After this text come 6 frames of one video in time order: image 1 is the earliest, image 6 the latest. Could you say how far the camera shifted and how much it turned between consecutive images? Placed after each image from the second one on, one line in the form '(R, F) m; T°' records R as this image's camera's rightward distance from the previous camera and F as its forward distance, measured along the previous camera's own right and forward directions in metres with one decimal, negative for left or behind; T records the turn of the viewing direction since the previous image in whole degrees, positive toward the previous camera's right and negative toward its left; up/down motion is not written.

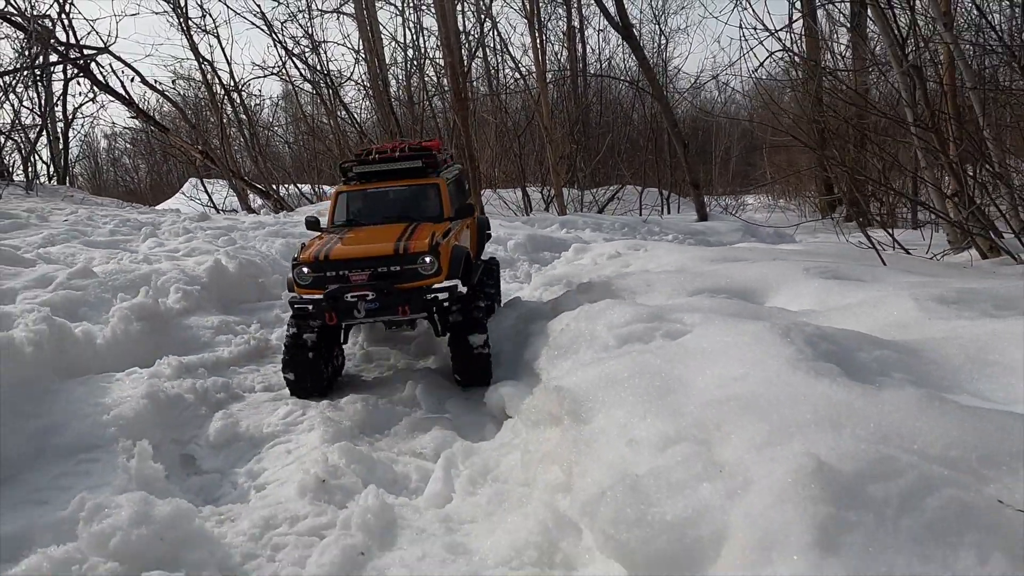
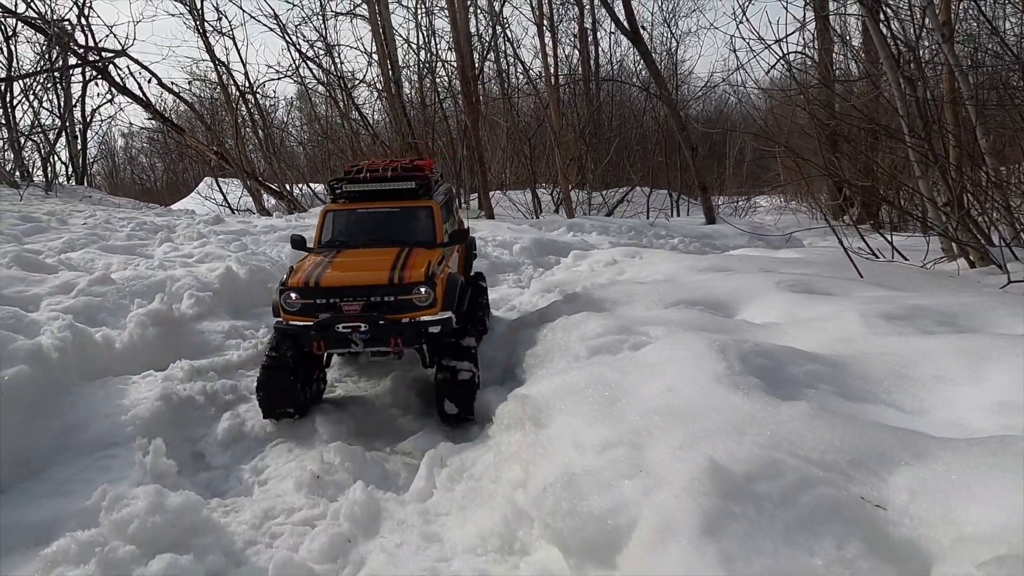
(+0.2, -0.4) m; -1°
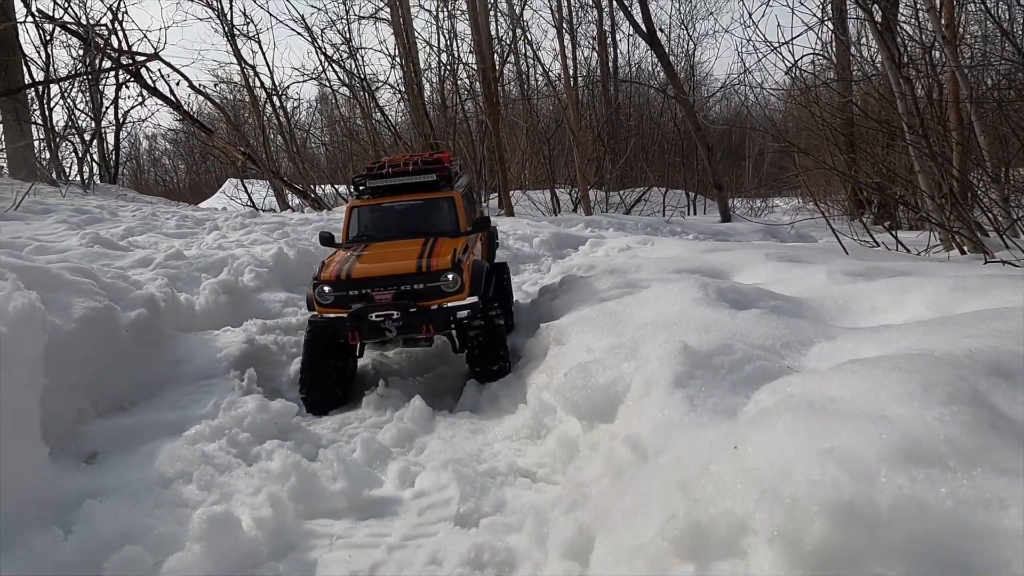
(0.0, -0.9) m; -1°
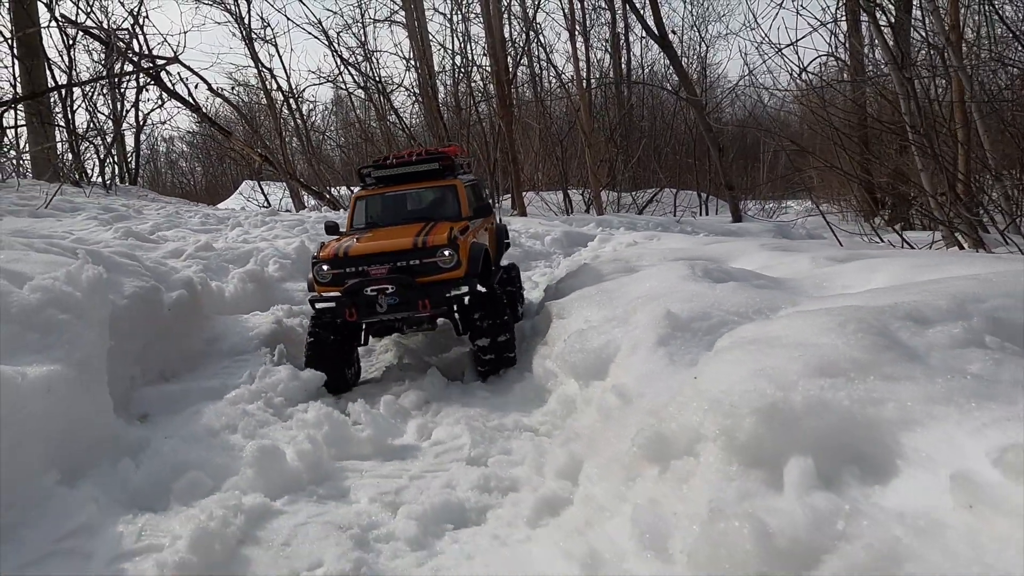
(0.0, -0.4) m; -1°
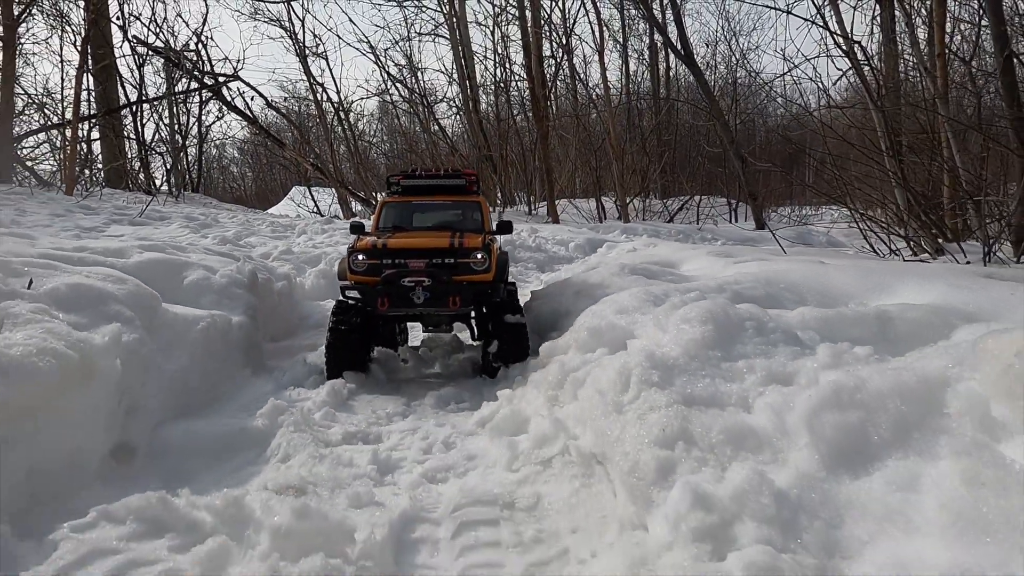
(+0.4, -2.3) m; -3°
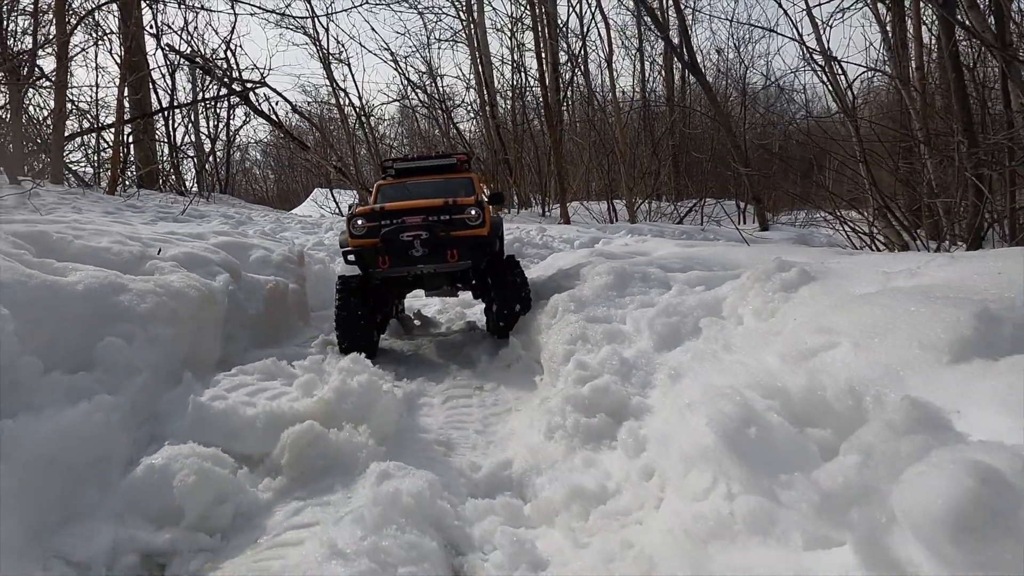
(+0.3, -1.6) m; -1°
